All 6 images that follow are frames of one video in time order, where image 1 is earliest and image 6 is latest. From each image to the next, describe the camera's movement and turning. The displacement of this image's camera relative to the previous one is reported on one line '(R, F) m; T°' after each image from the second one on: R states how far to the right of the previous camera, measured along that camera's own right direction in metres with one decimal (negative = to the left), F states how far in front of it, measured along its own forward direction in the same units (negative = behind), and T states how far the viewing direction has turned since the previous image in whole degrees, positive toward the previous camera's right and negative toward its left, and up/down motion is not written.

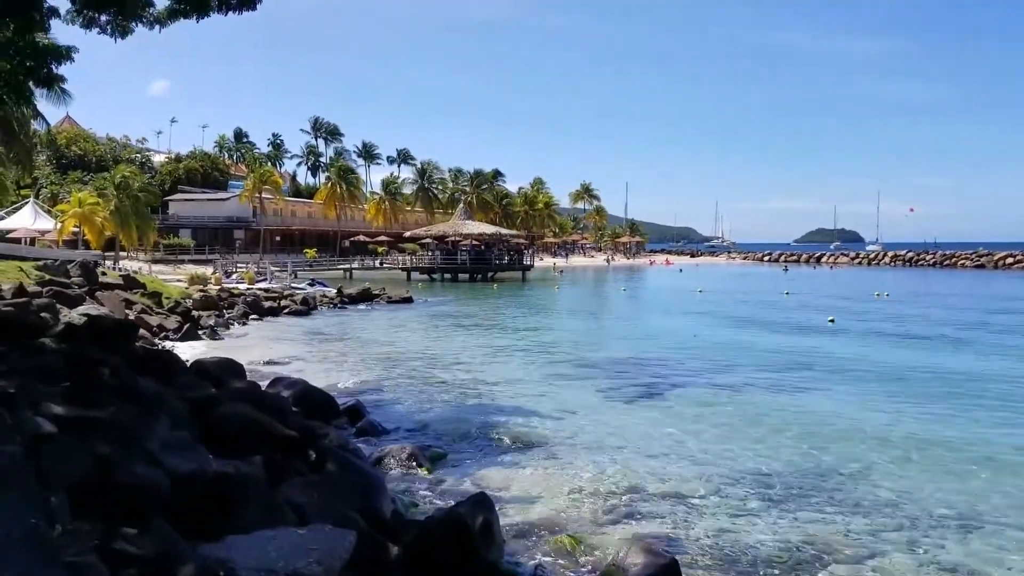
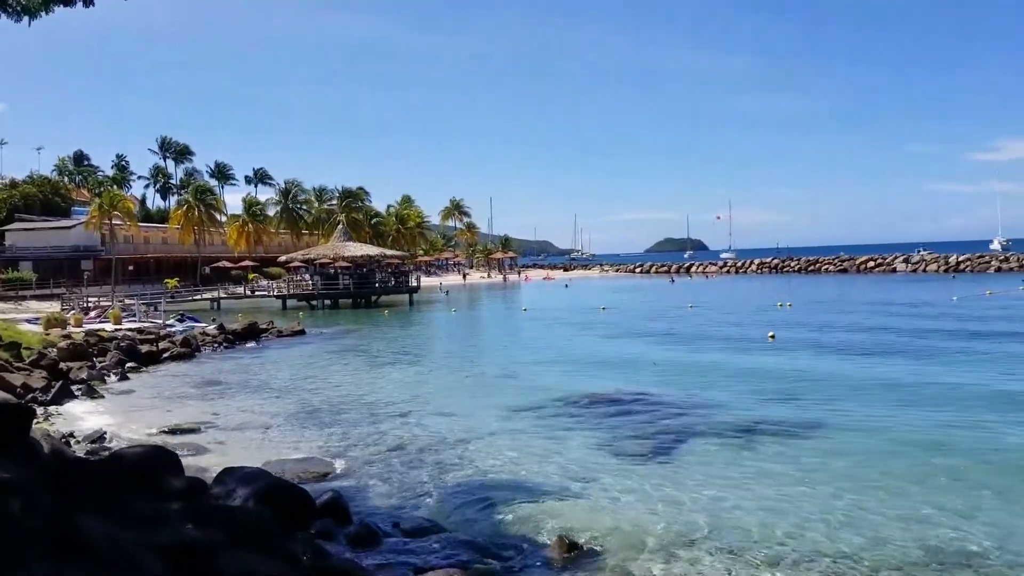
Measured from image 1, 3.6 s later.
(-1.7, +2.2) m; +10°
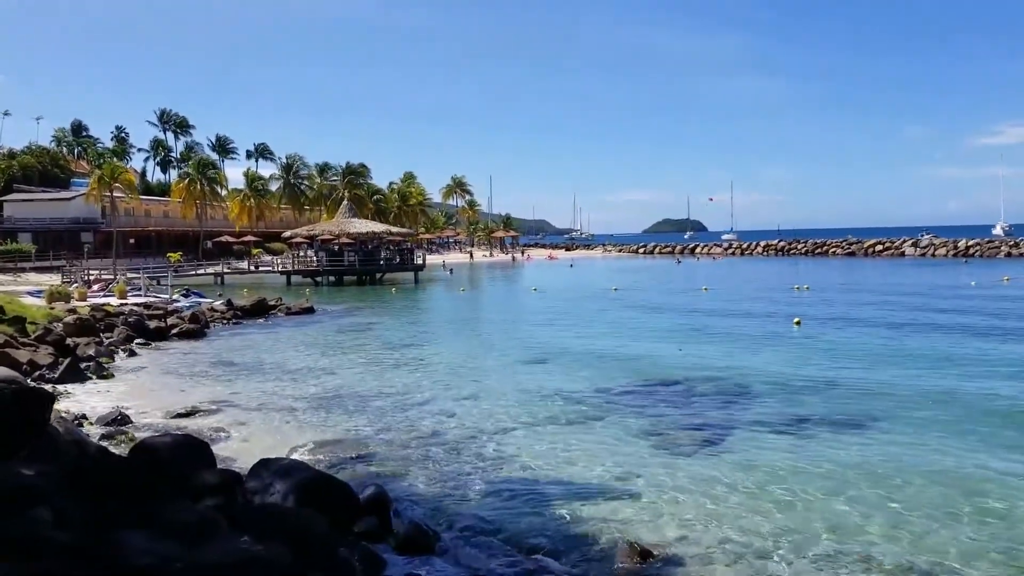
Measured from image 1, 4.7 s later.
(-0.7, +0.7) m; 0°
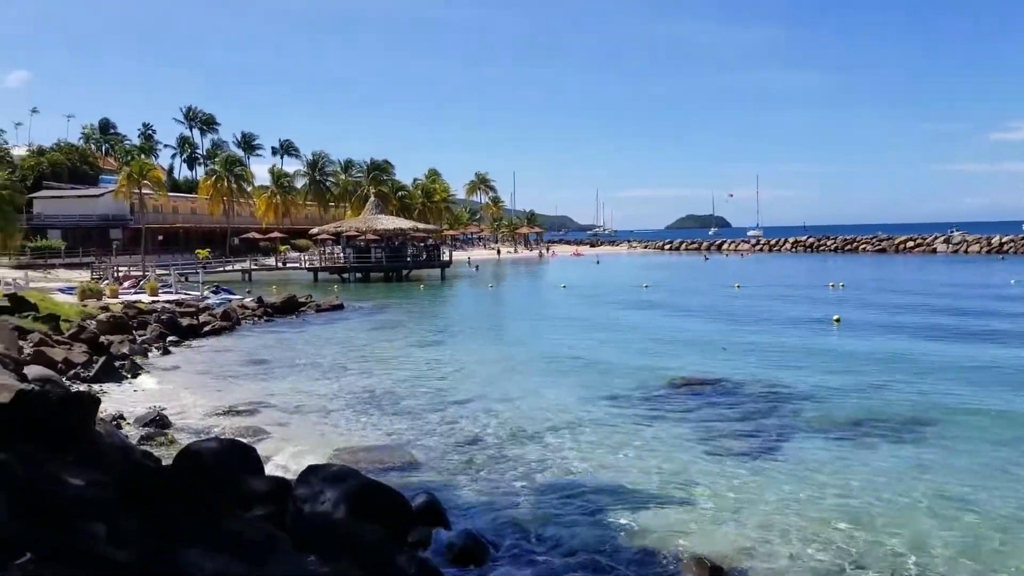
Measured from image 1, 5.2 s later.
(-0.4, +0.3) m; -2°
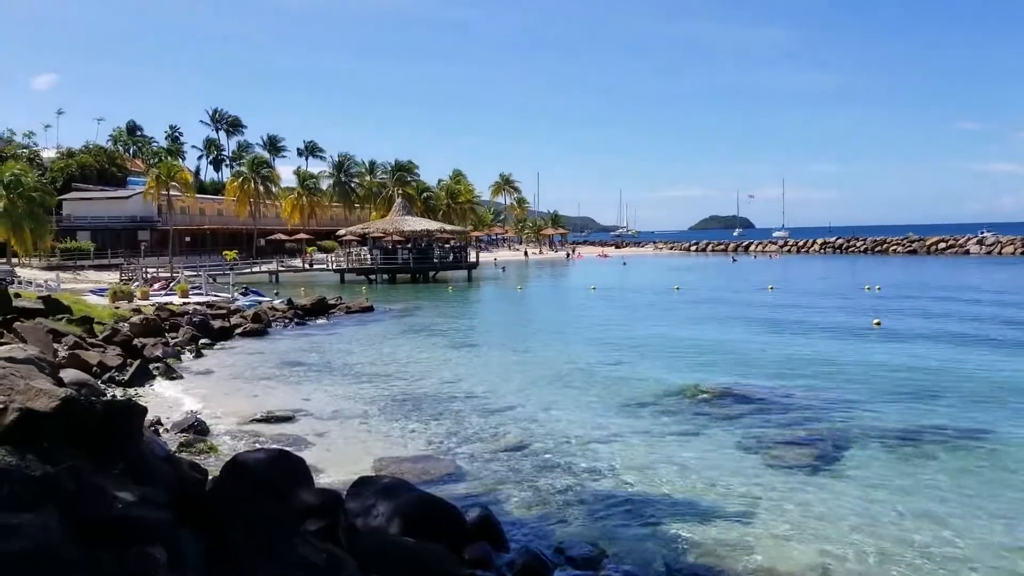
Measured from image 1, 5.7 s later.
(-0.4, +0.4) m; -2°
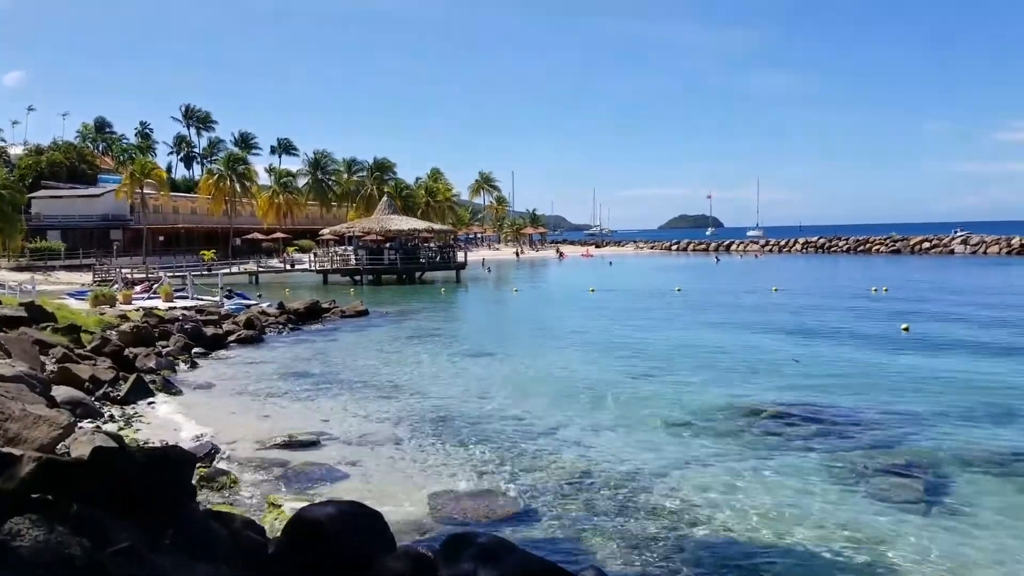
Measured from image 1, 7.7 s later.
(-1.2, +1.3) m; +2°
